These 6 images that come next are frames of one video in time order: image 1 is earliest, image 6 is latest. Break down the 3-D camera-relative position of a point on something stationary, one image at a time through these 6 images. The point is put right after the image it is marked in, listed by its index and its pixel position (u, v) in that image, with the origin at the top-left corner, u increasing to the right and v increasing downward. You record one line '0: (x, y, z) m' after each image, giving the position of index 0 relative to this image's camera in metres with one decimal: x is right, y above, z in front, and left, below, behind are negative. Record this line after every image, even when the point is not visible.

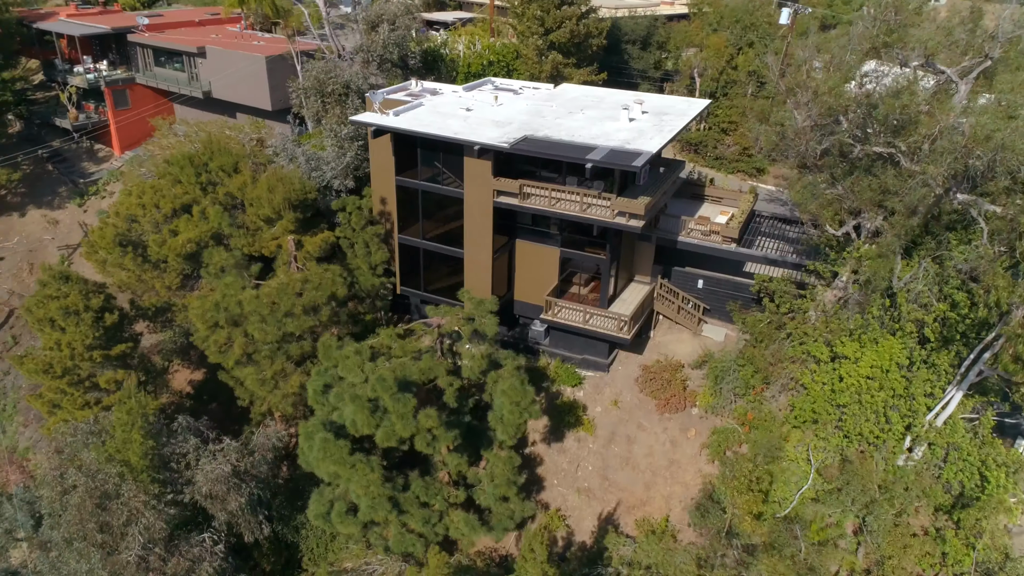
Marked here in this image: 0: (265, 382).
0: (-2.8, -1.1, +8.2) m
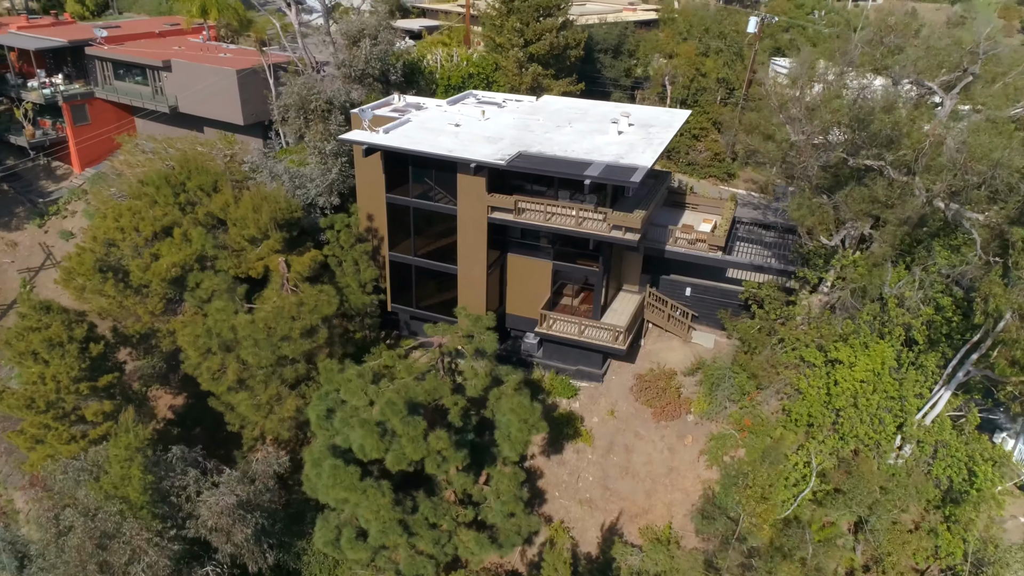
0: (-2.8, -1.3, +8.1) m
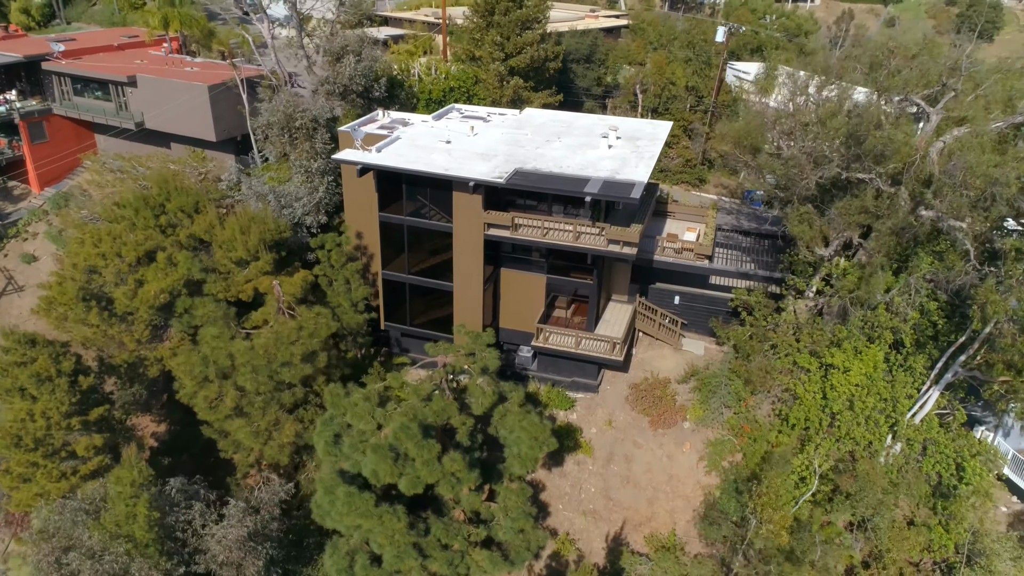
0: (-2.8, -1.6, +7.9) m
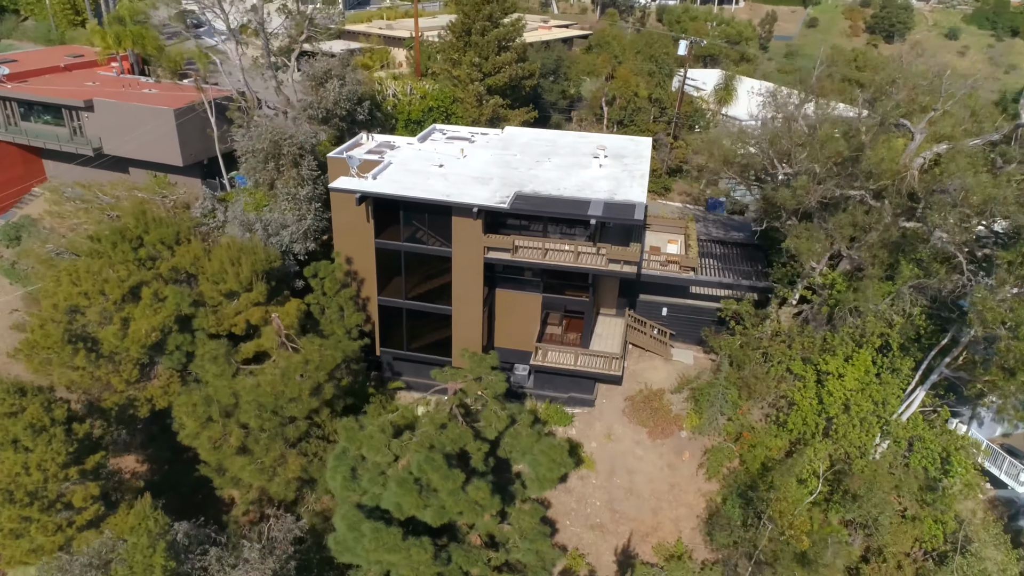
0: (-2.6, -2.0, +7.8) m
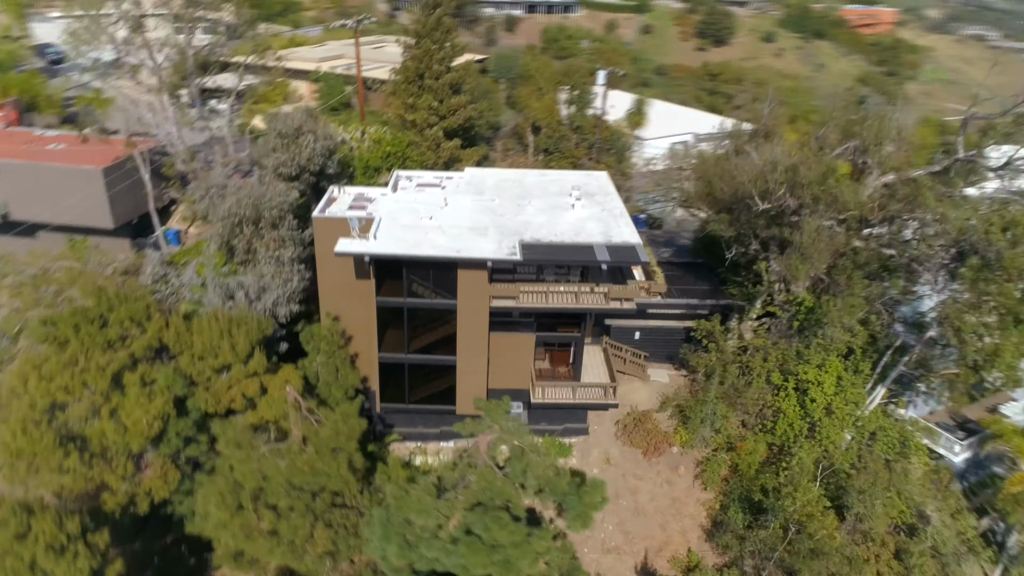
0: (-2.2, -2.7, +7.5) m
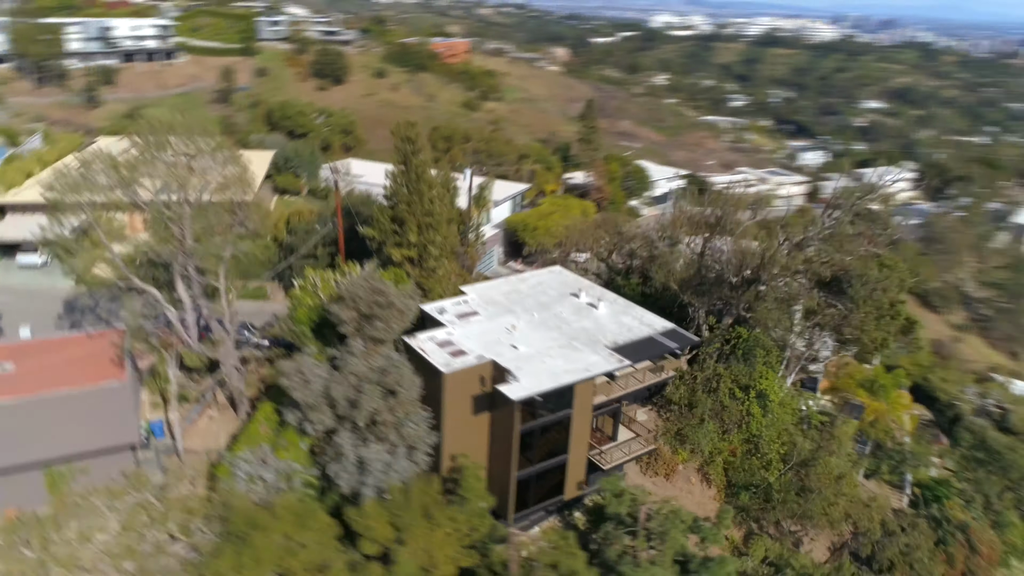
0: (+0.6, -4.4, +8.6) m
